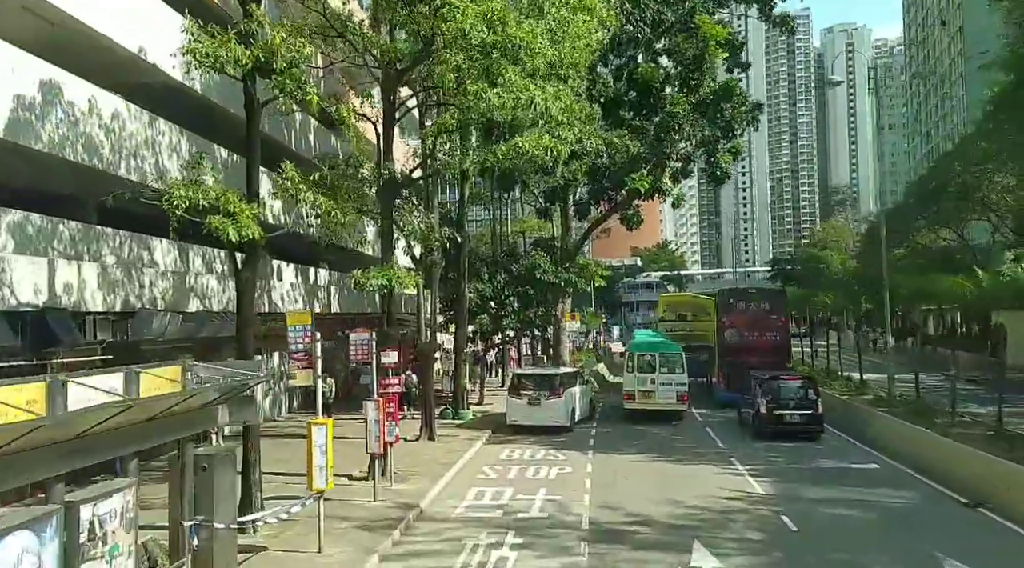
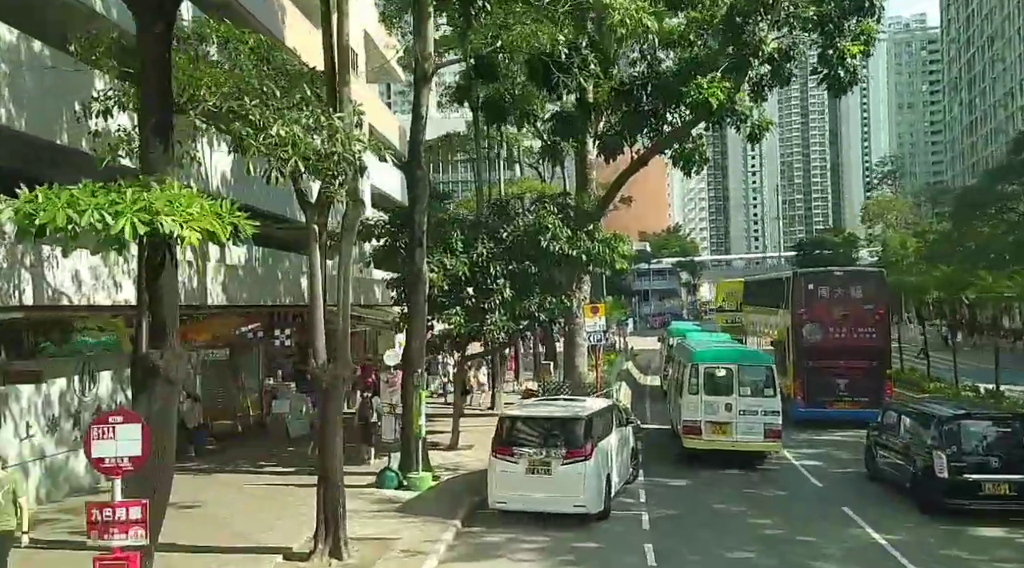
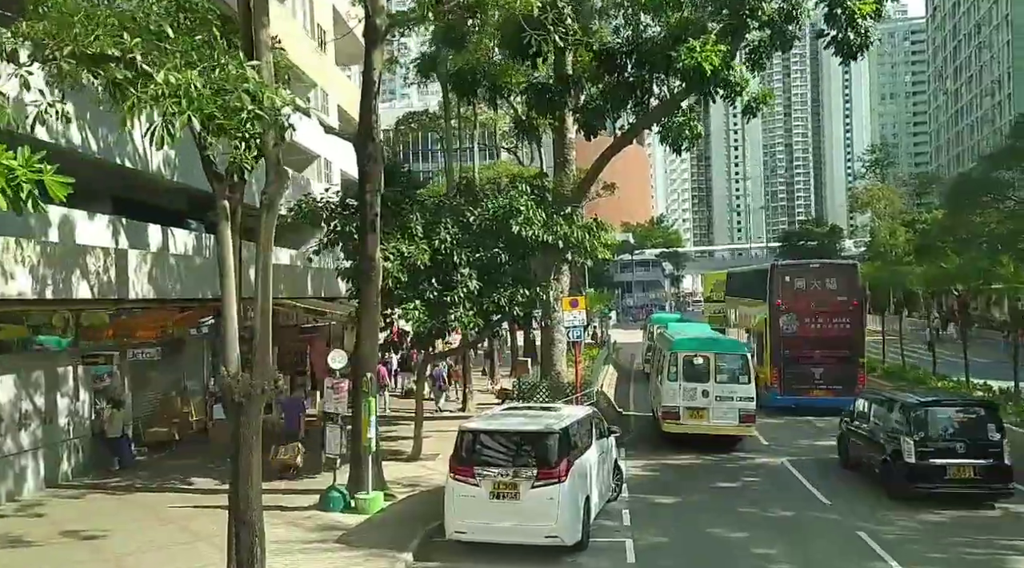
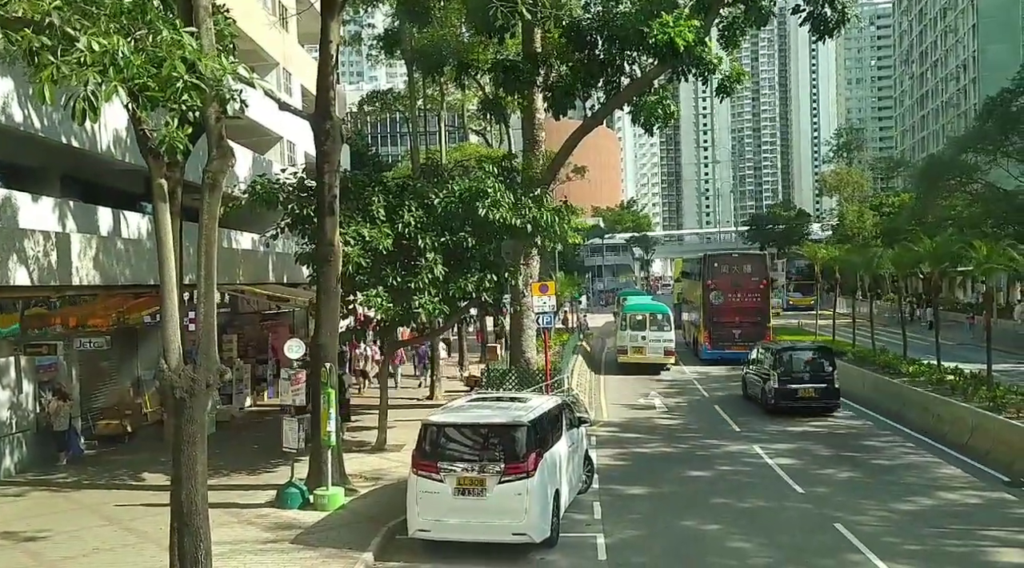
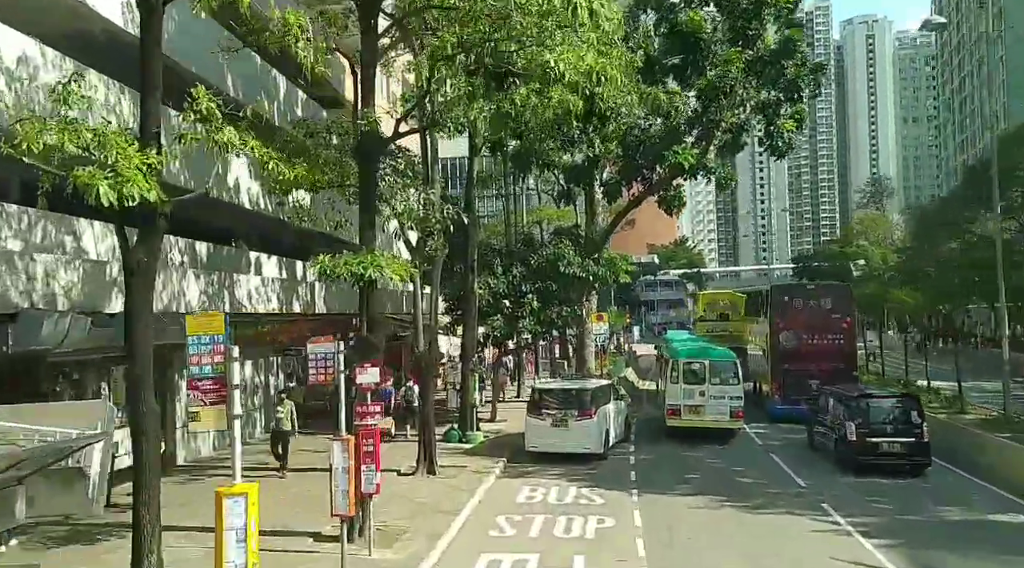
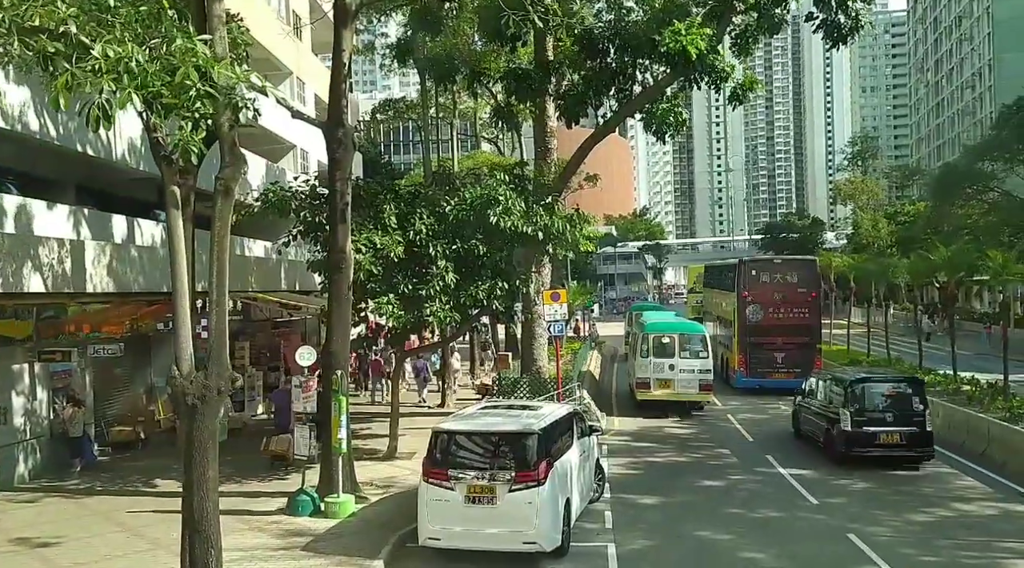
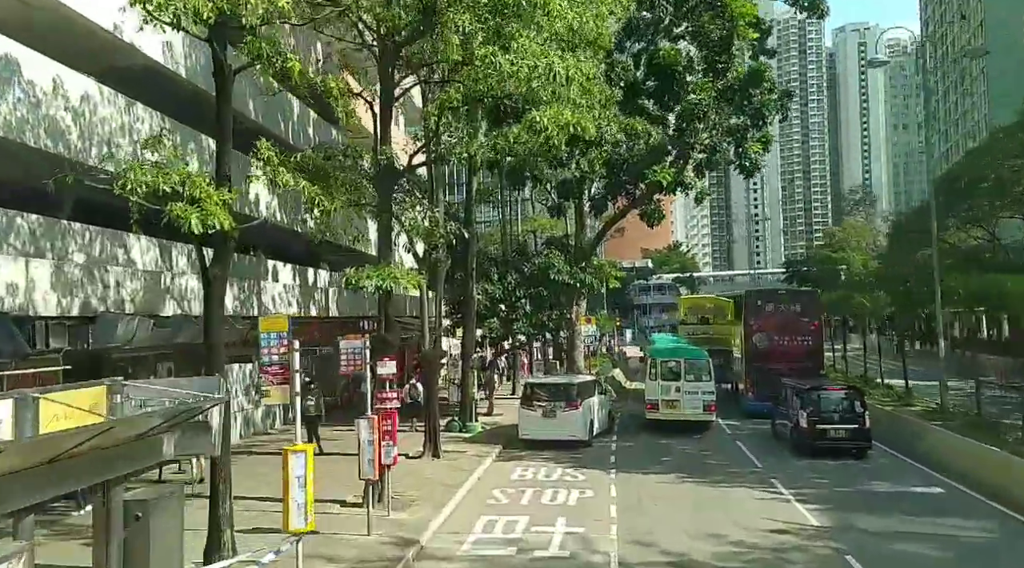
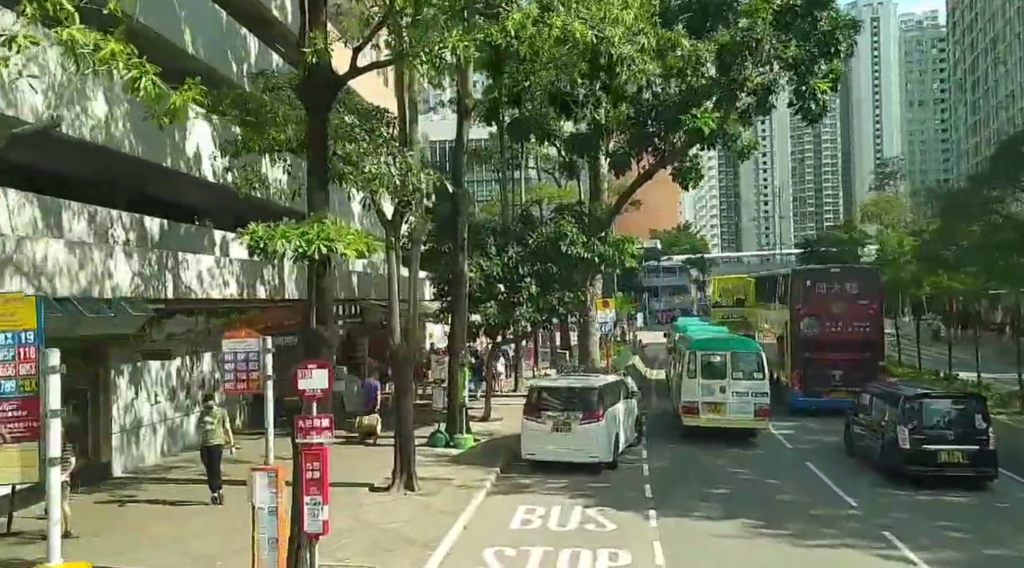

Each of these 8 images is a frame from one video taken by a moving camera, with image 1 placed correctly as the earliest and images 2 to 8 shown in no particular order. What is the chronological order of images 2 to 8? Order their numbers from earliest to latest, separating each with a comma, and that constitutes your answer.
7, 5, 8, 2, 3, 6, 4
